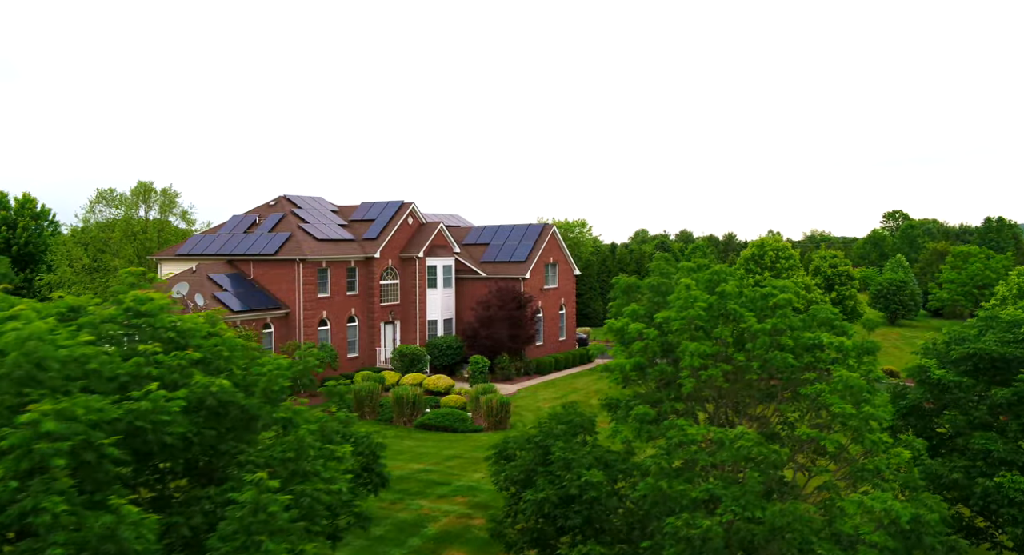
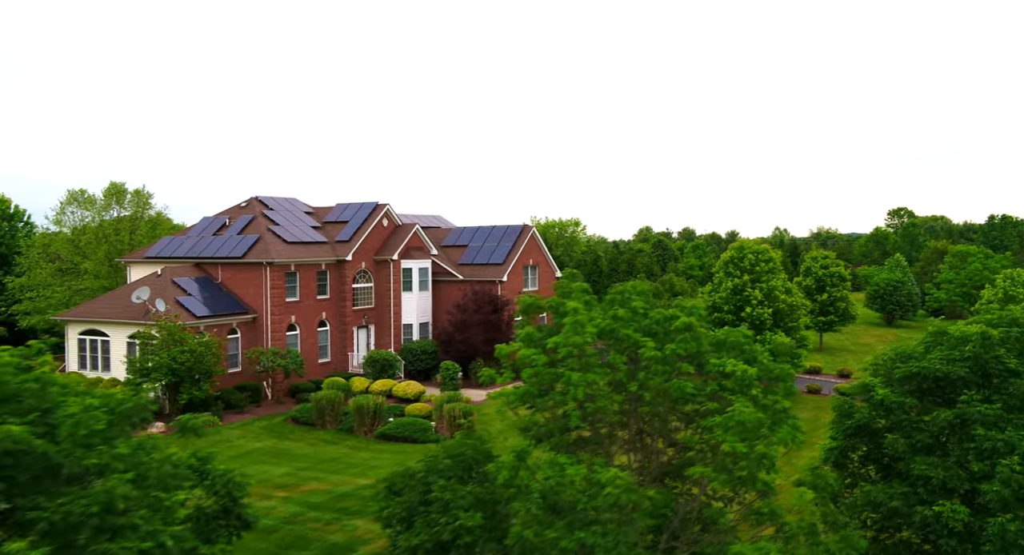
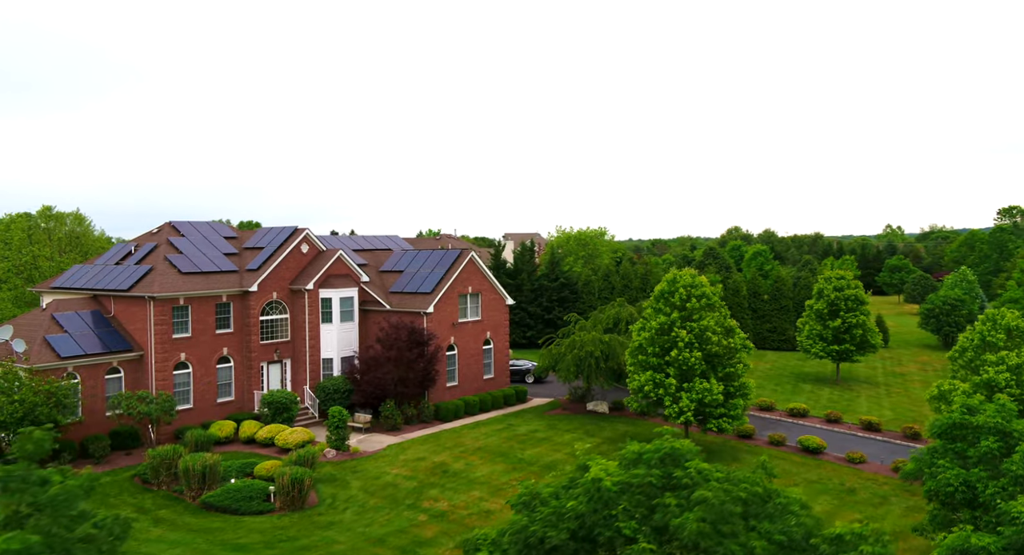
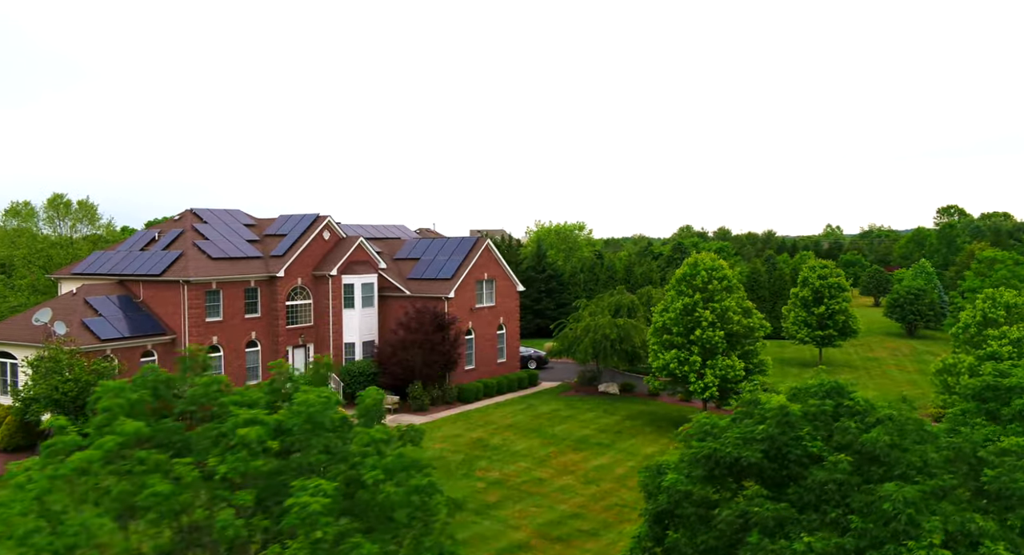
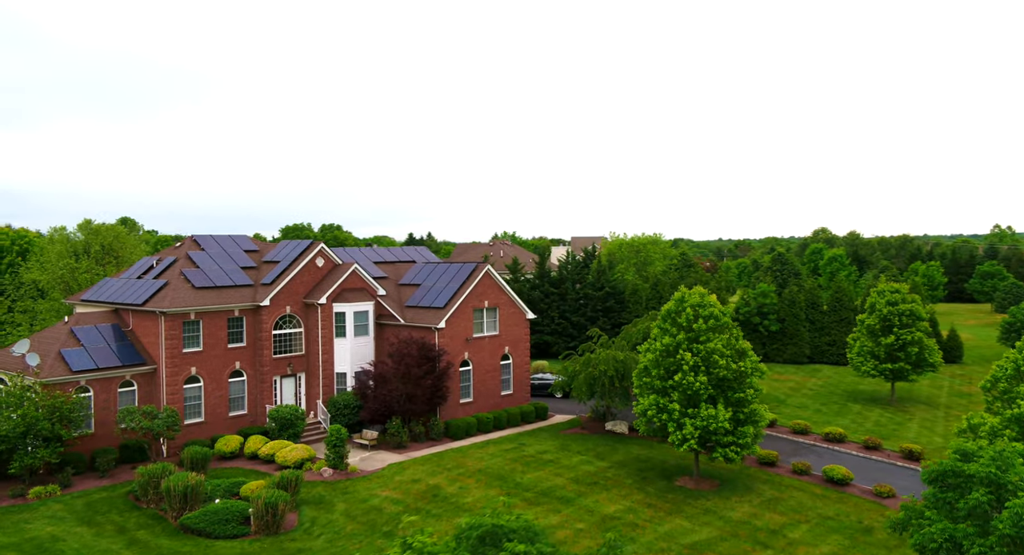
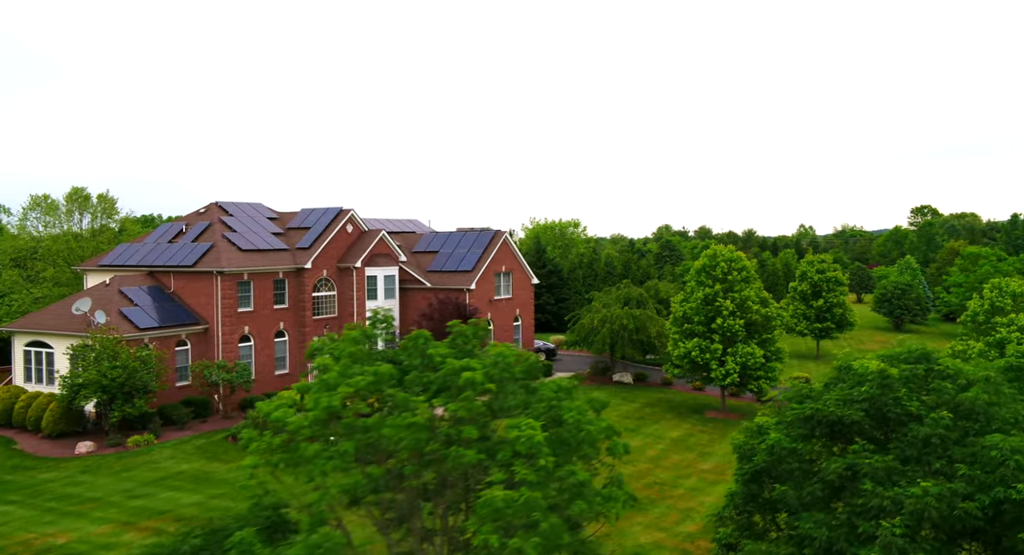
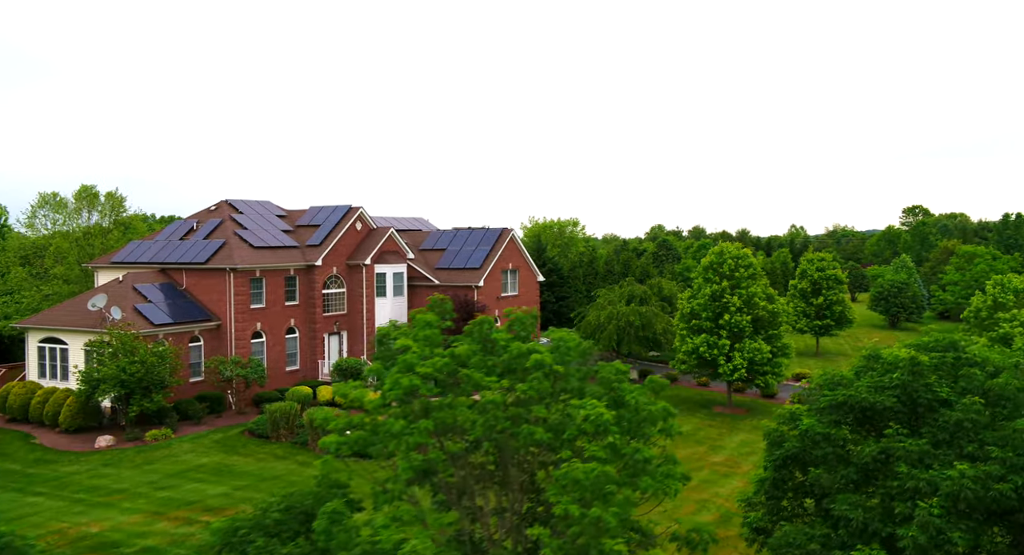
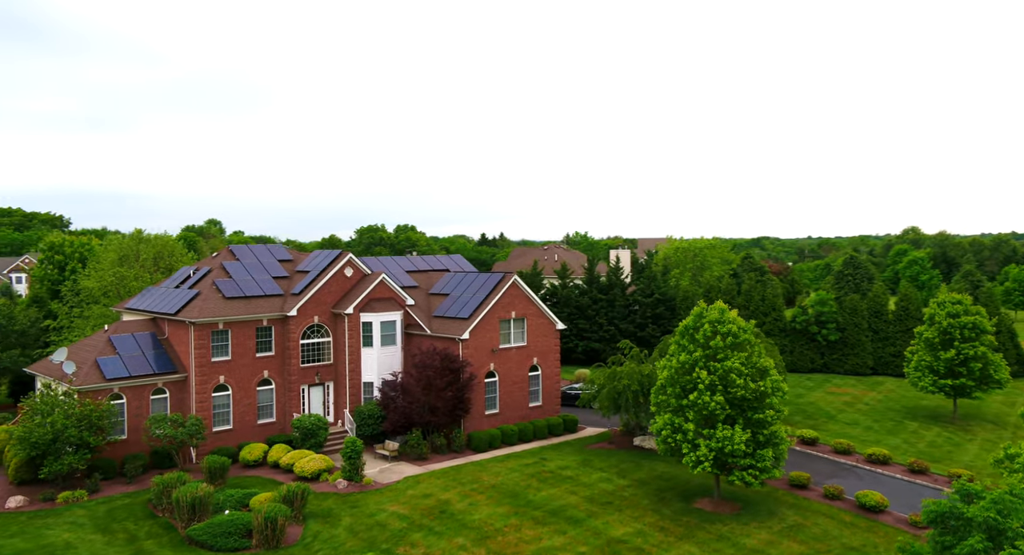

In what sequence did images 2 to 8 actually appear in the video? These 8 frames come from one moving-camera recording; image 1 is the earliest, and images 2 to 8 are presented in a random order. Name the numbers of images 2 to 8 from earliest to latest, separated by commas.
2, 7, 6, 4, 3, 5, 8
